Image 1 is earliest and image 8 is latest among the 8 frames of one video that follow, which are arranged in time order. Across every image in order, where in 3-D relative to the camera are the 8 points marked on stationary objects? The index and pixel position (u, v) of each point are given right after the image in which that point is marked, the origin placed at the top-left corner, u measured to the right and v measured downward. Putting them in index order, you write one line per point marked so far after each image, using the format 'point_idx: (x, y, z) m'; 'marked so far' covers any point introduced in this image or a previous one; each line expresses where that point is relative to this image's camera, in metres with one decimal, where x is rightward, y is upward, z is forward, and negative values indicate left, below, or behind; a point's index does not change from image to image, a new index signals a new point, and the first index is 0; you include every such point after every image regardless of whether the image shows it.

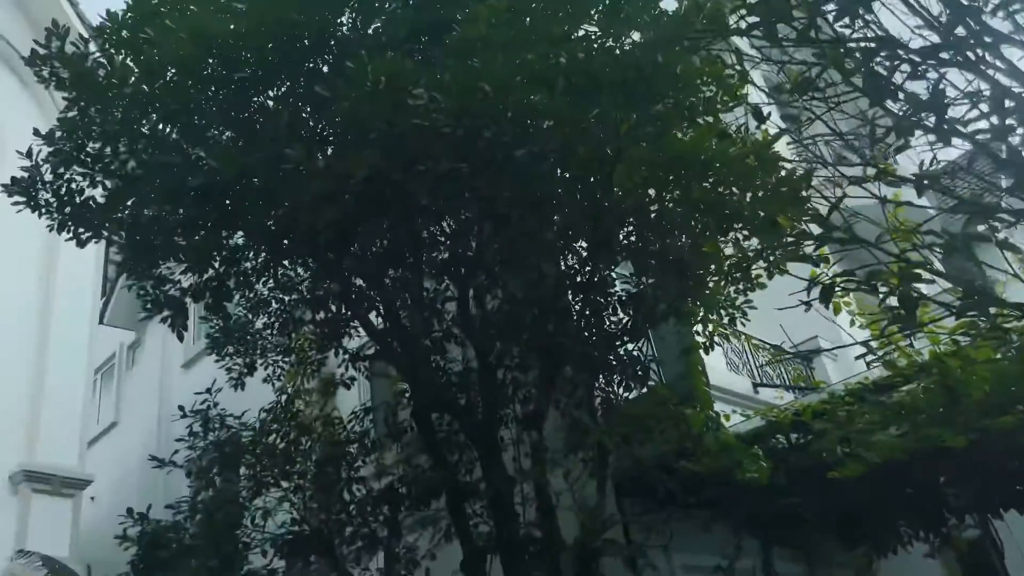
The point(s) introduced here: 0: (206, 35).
0: (-2.3, +1.9, +6.1) m
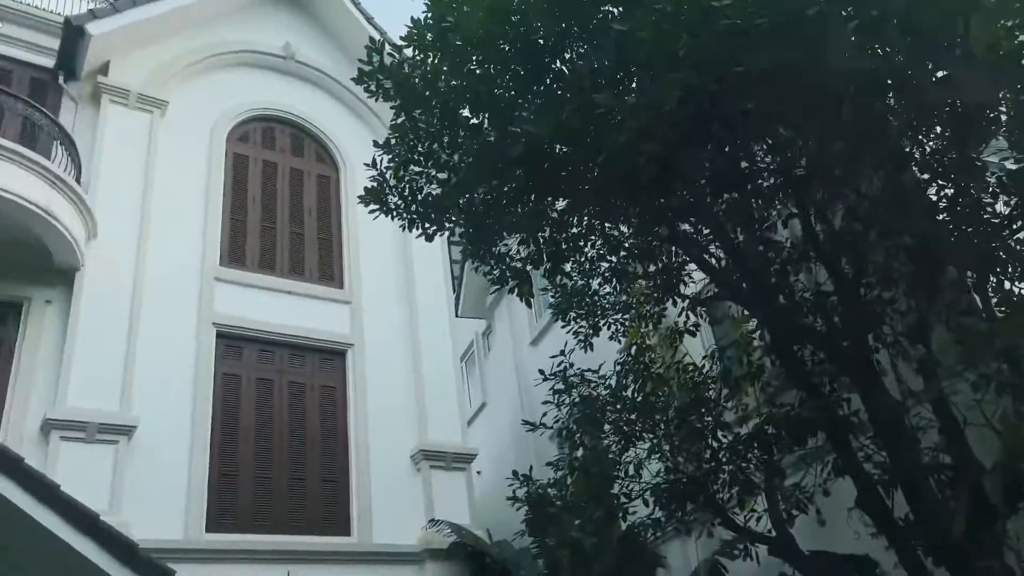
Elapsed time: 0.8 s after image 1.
0: (-0.1, +2.1, +6.2) m
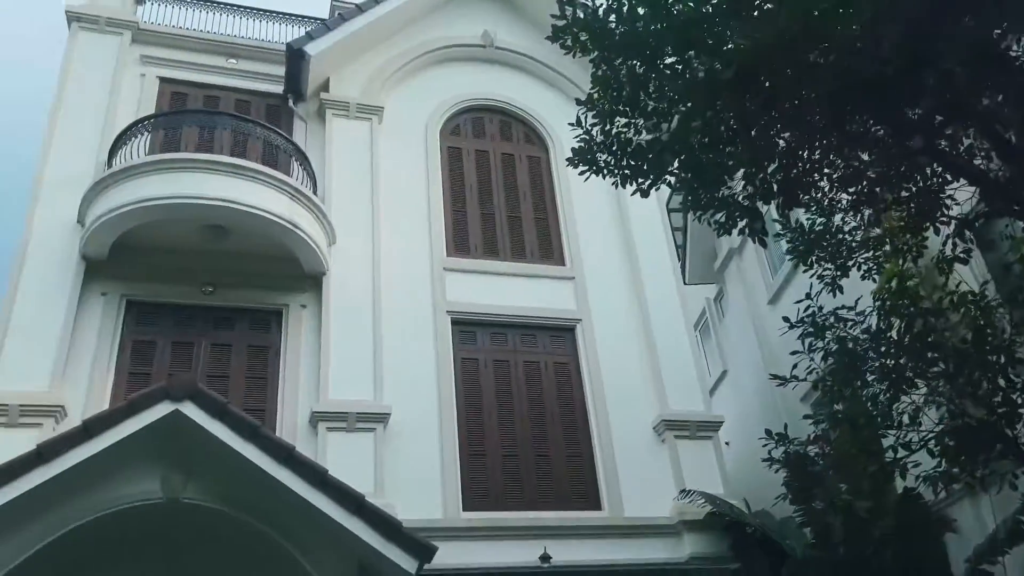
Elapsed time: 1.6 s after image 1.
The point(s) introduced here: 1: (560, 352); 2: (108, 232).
0: (+1.3, +2.5, +5.7) m
1: (+0.6, -0.9, +11.1) m
2: (-4.6, +0.6, +9.4) m
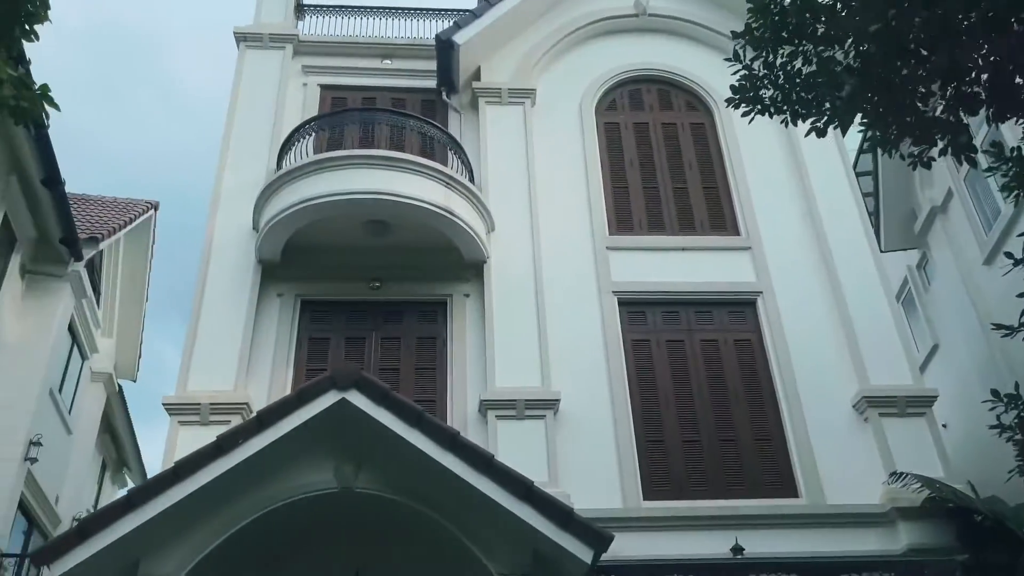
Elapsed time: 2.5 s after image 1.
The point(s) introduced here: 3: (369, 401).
0: (+2.1, +2.8, +4.9) m
1: (+2.8, -0.5, +10.3) m
2: (-2.8, +0.6, +9.8) m
3: (-1.2, -1.0, +7.0) m
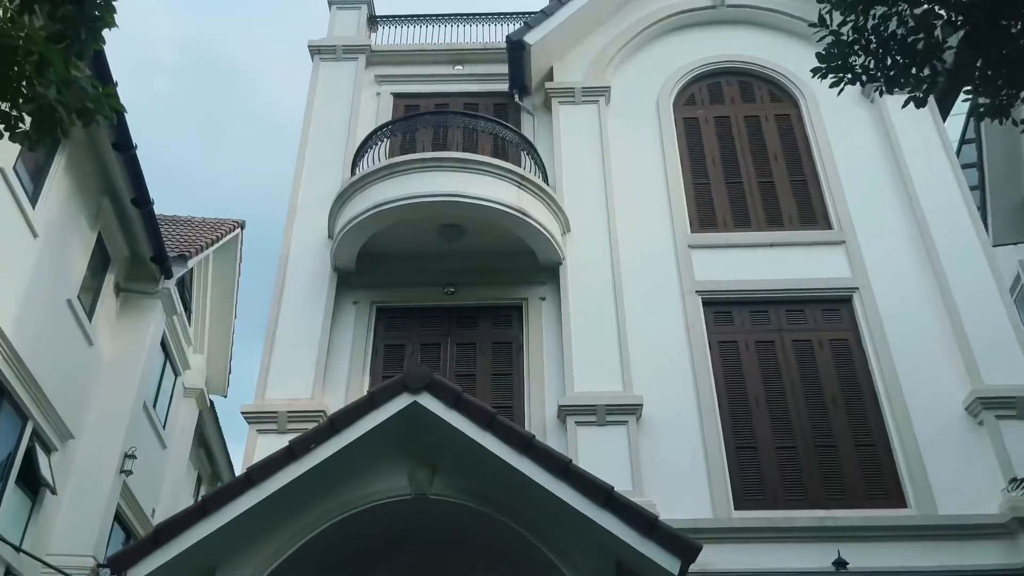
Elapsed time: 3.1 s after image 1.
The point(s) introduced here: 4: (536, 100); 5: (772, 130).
0: (+2.4, +3.0, +4.4) m
1: (+3.8, -0.5, +9.6) m
2: (-1.9, +0.6, +9.7) m
3: (-0.6, -1.0, +6.8) m
4: (+0.3, +2.7, +11.8) m
5: (+3.6, +2.2, +11.4) m
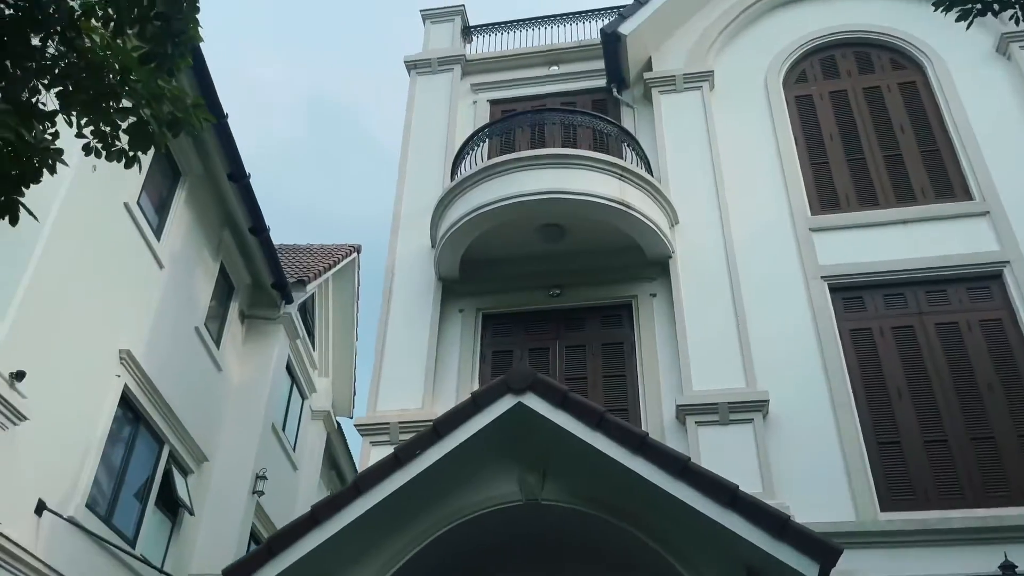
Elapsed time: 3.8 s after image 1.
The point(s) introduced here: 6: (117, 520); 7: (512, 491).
0: (+2.6, +3.2, +3.8) m
1: (+5.0, -0.2, +8.7) m
2: (-0.7, +0.5, +9.6) m
3: (+0.3, -0.9, +6.5) m
4: (+1.7, +2.7, +11.4) m
5: (+4.9, +2.4, +10.5) m
6: (-5.3, -3.1, +11.0) m
7: (0.0, -1.7, +6.7) m
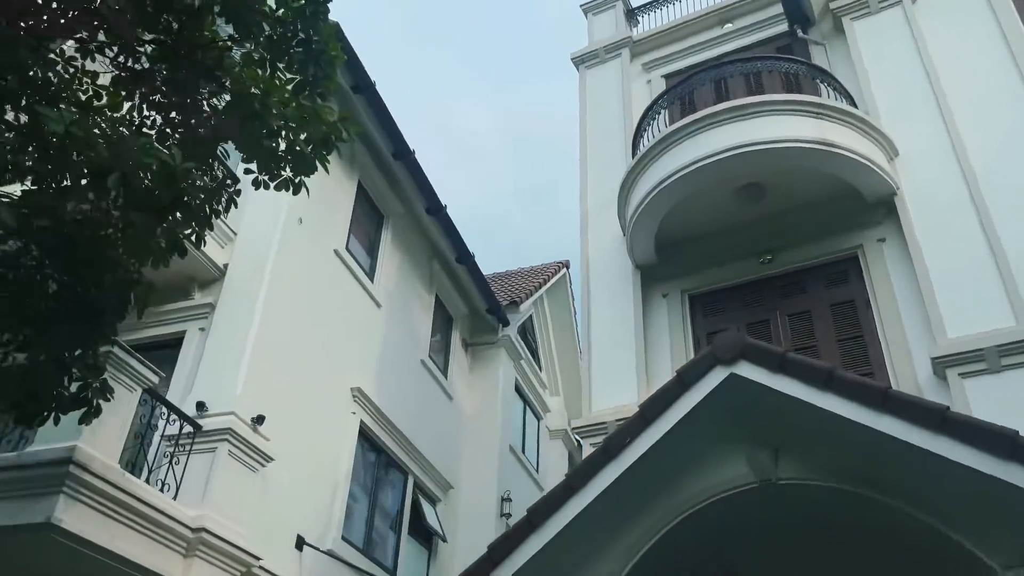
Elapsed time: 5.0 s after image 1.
0: (+2.6, +3.9, +2.7) m
1: (+6.7, +0.9, +6.6) m
2: (+1.5, +0.6, +9.0) m
3: (+1.7, -0.6, +5.7) m
4: (+3.9, +3.2, +10.2) m
5: (+6.7, +3.5, +8.5) m
6: (-1.9, -3.7, +11.5) m
7: (+1.7, -1.3, +6.0) m
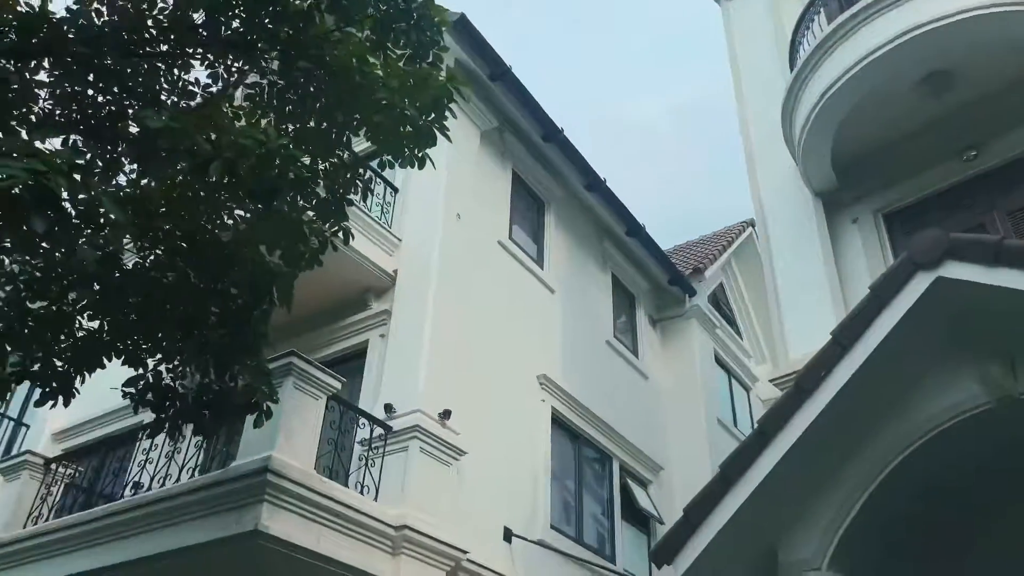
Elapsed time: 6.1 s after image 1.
0: (+2.1, +4.6, +1.7) m
1: (+7.4, +2.4, +4.5) m
2: (+3.0, +1.3, +8.1) m
3: (+2.7, +0.1, +4.8) m
4: (+5.2, +4.3, +8.7) m
5: (+7.4, +5.0, +6.4) m
6: (+1.0, -3.4, +11.2) m
7: (+2.8, -0.6, +5.0) m
